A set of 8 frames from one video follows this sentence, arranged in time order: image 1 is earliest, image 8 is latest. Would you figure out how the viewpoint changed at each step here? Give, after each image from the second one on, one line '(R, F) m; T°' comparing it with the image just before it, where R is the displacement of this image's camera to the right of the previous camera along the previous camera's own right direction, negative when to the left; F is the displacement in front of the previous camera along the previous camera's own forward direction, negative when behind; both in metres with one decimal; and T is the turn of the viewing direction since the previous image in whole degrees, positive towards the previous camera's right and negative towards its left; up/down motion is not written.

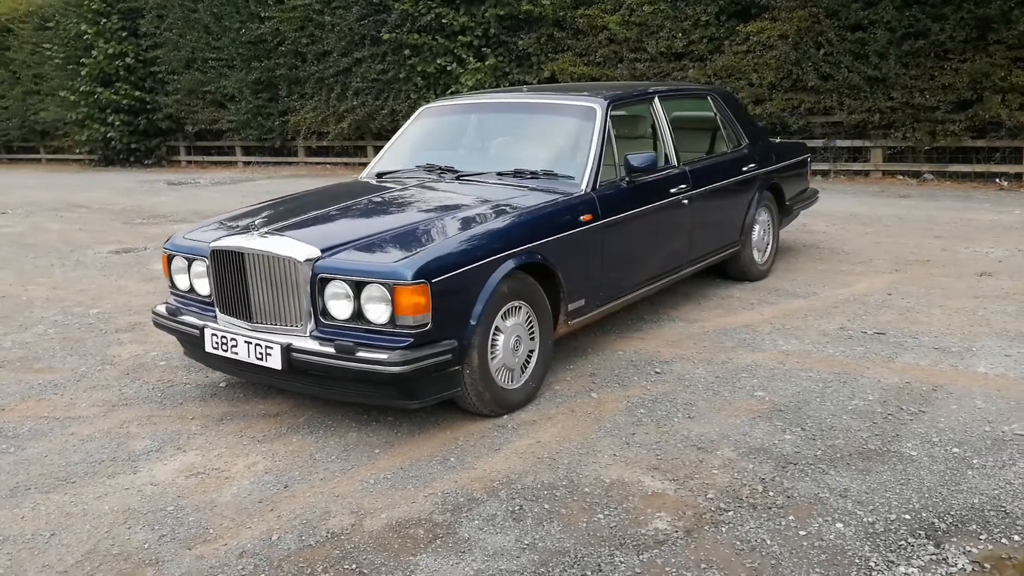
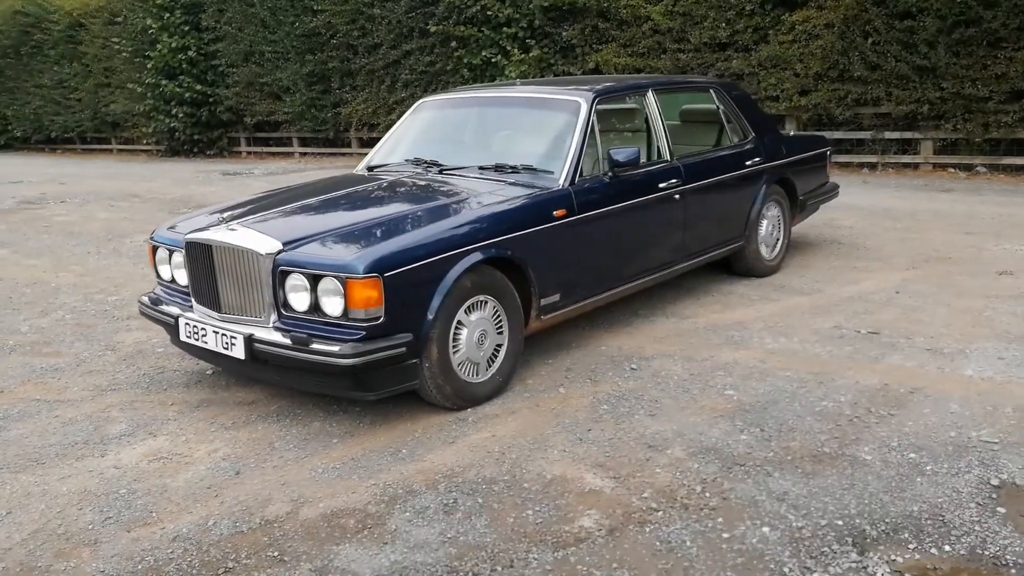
(+0.5, 0.0) m; -5°
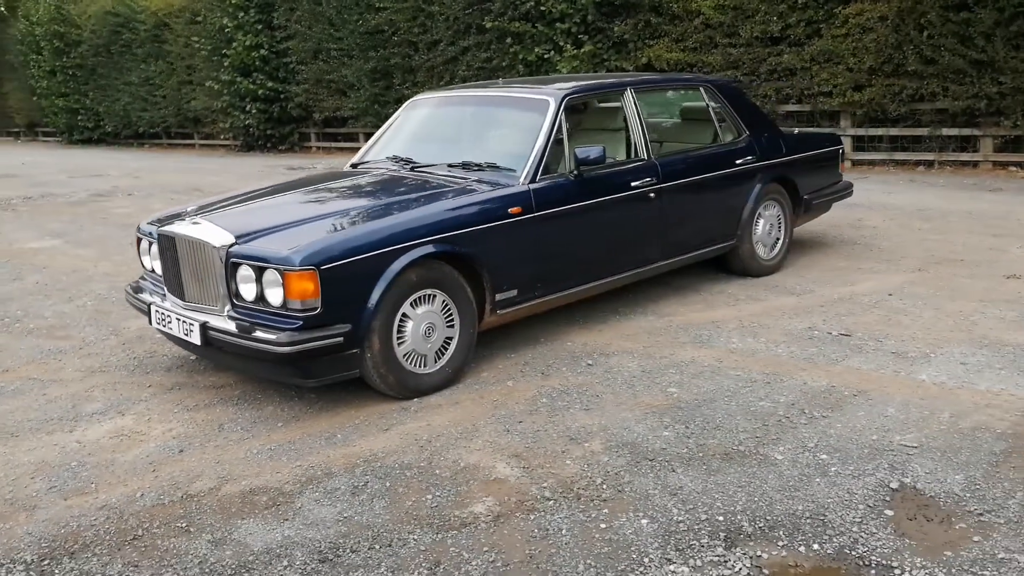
(+0.7, -0.1) m; -6°
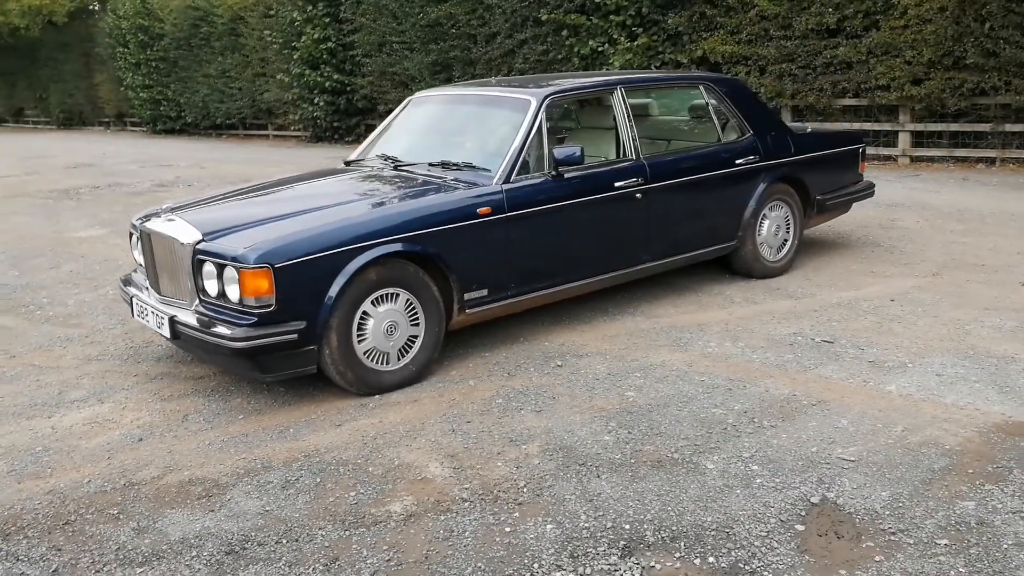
(+0.6, 0.0) m; -5°
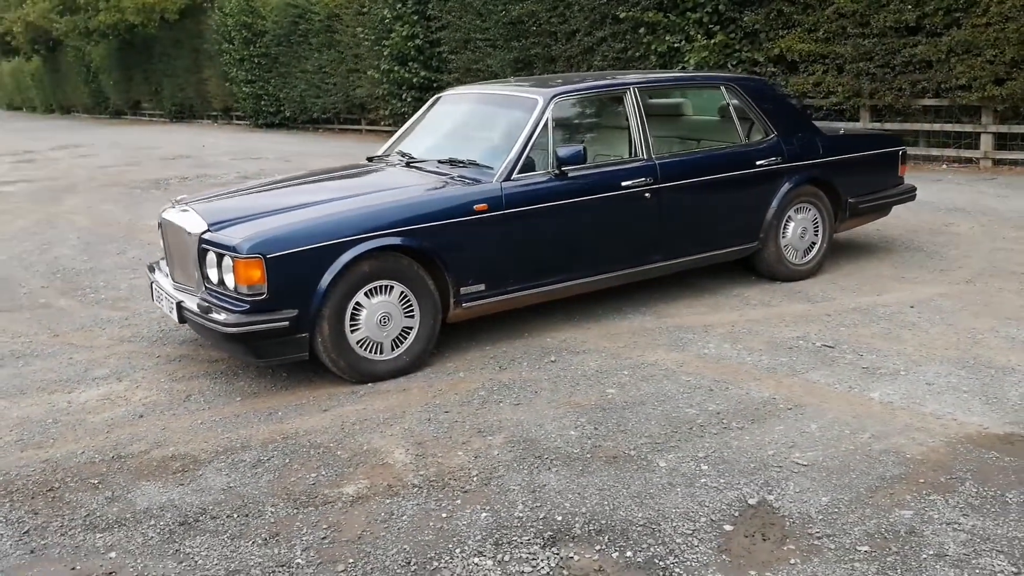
(+0.6, -0.1) m; -6°
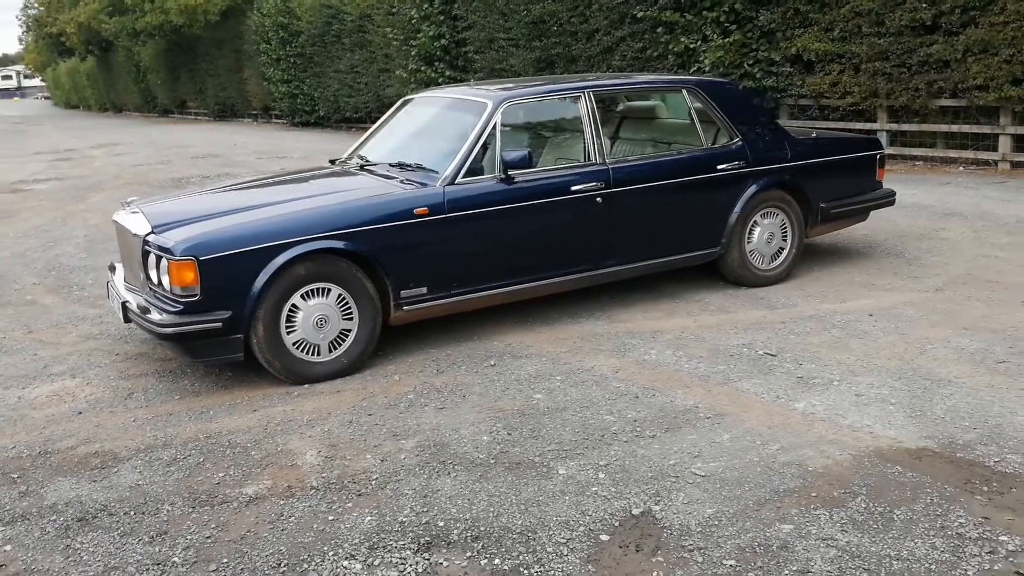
(+0.6, 0.0) m; -3°
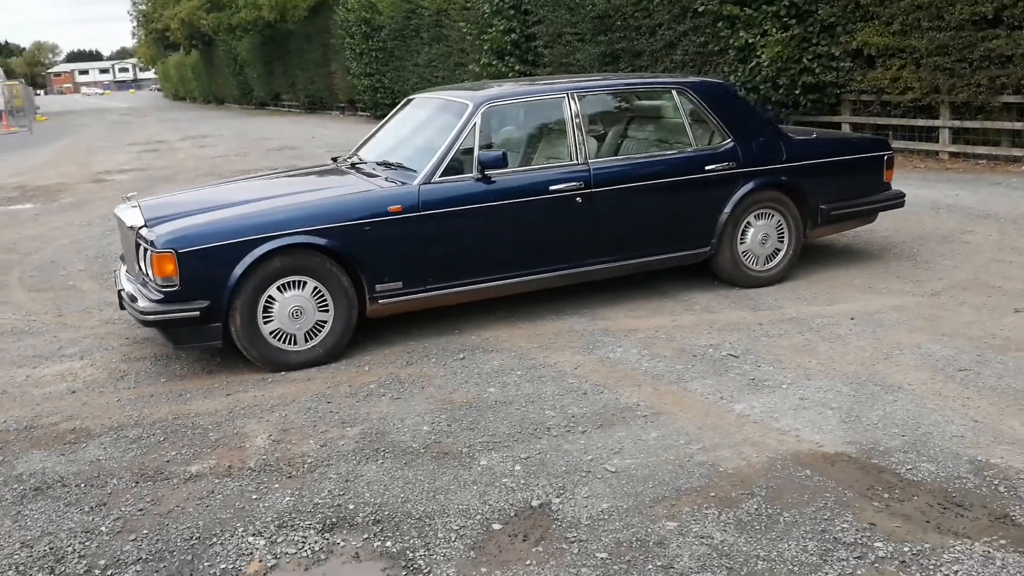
(+0.7, -0.1) m; -6°
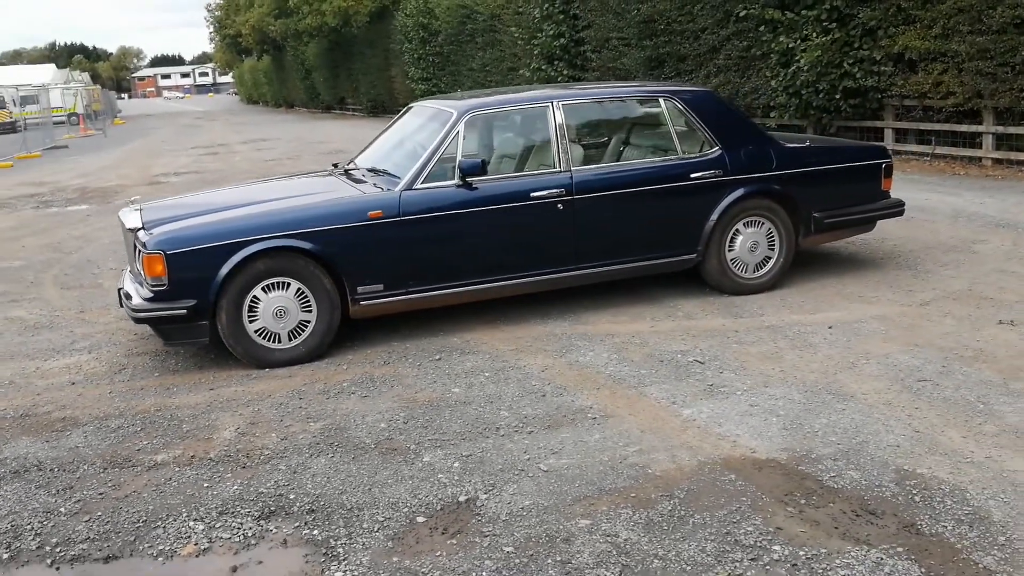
(+0.6, -0.1) m; -4°
